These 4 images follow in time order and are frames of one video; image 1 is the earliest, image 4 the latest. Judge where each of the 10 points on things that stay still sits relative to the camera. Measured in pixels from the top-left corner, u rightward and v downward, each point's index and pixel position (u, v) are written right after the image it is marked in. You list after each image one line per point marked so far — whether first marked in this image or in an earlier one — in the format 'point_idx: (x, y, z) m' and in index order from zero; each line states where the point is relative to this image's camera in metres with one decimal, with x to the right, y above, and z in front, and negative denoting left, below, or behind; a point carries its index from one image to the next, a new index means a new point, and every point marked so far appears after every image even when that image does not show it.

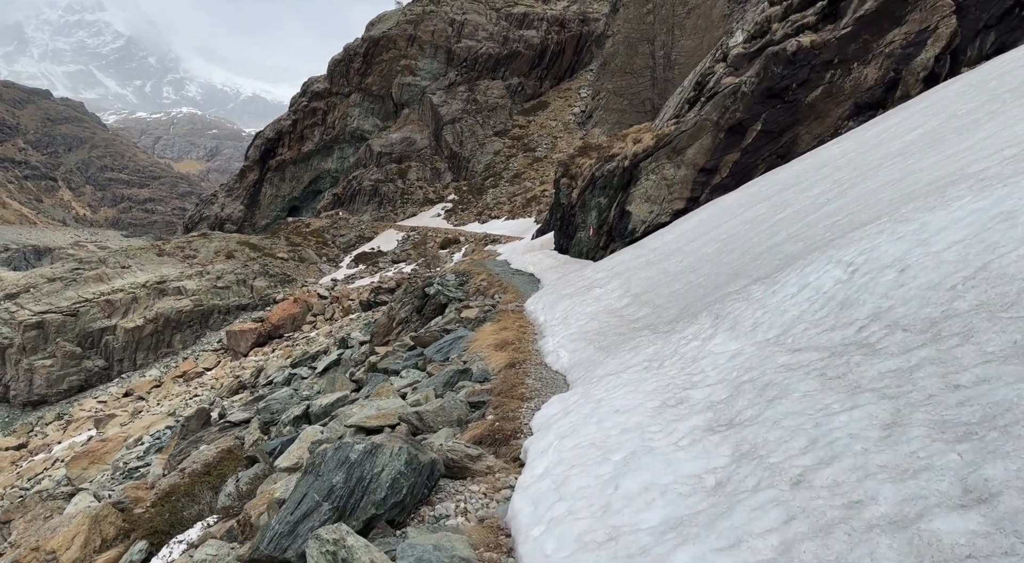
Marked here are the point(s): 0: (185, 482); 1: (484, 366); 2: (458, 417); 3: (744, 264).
0: (-10.3, -6.2, +17.9) m
1: (-0.7, -2.2, +14.3) m
2: (-1.0, -2.6, +10.8) m
3: (+5.5, +0.5, +13.7) m
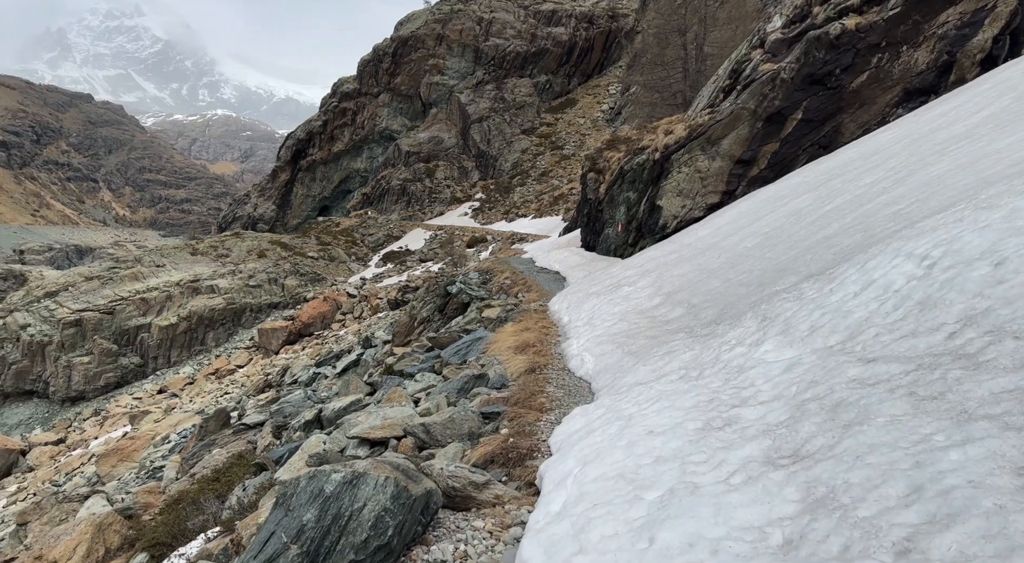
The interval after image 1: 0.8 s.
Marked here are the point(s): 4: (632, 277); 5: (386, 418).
0: (-9.6, -6.1, +17.2) m
1: (-0.2, -2.1, +13.2) m
2: (-0.7, -2.5, +9.7) m
3: (+6.0, +0.6, +12.2) m
4: (+4.0, +0.2, +19.0) m
5: (-2.4, -2.6, +10.9) m
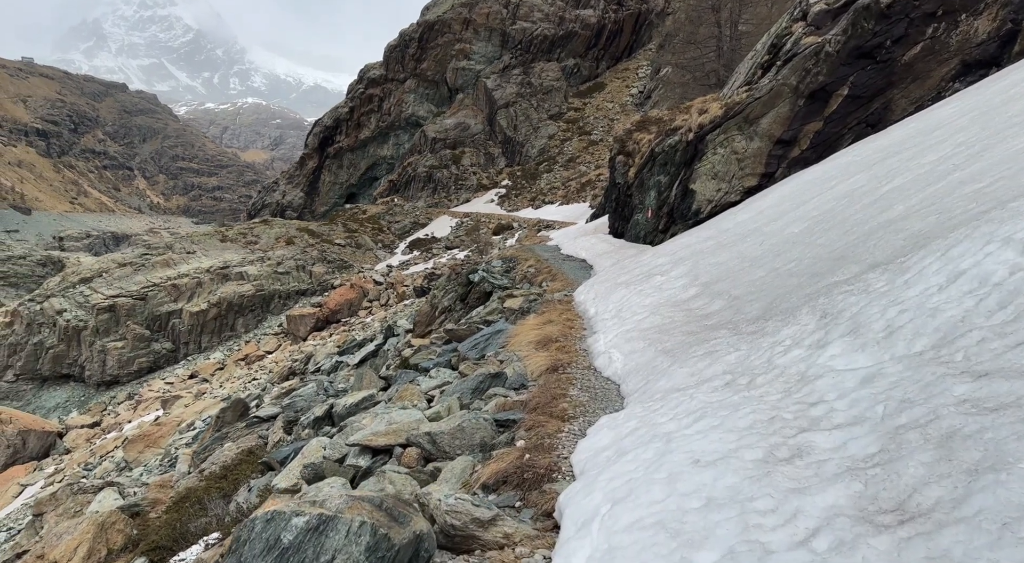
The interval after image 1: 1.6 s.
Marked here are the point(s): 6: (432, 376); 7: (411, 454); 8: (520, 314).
0: (-9.0, -5.8, +16.6) m
1: (+0.2, -1.9, +12.0) m
2: (-0.5, -2.4, +8.5) m
3: (+6.3, +0.7, +10.7) m
4: (+4.7, +0.5, +17.6) m
5: (-2.1, -2.4, +9.9) m
6: (-2.1, -2.5, +15.2) m
7: (-1.5, -2.6, +8.5) m
8: (+0.3, -1.1, +19.2) m
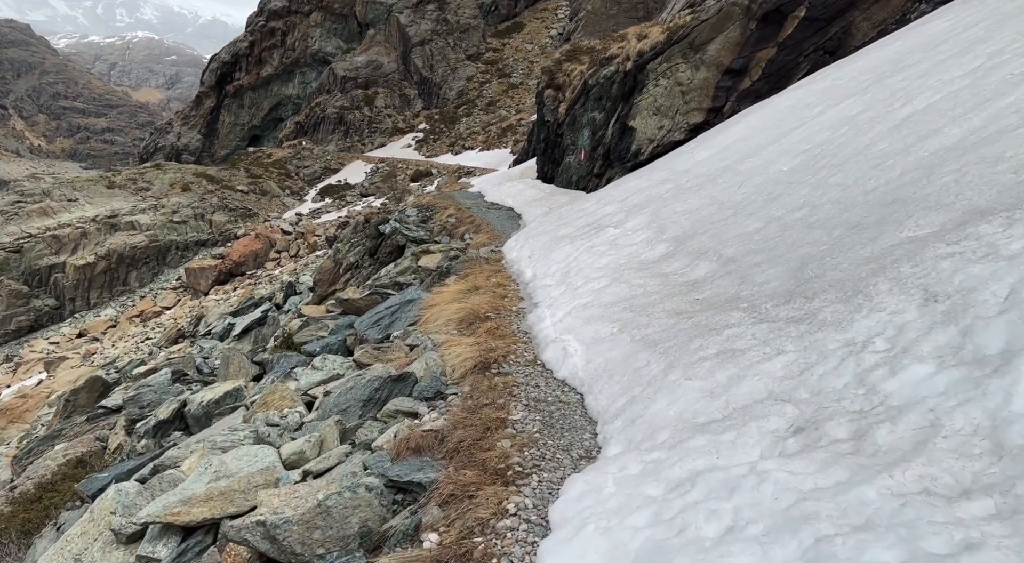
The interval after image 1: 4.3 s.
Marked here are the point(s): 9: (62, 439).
0: (-10.8, -5.0, +12.0) m
1: (-1.1, -1.3, +8.3) m
2: (-1.3, -2.1, +4.9) m
3: (+5.1, +1.3, +7.7) m
4: (+2.6, +1.7, +14.2) m
5: (-3.1, -2.1, +6.0) m
6: (-3.8, -1.7, +11.2) m
7: (-2.3, -2.3, +4.7) m
8: (-2.0, +0.2, +15.4) m
9: (-13.3, -4.7, +16.6) m
